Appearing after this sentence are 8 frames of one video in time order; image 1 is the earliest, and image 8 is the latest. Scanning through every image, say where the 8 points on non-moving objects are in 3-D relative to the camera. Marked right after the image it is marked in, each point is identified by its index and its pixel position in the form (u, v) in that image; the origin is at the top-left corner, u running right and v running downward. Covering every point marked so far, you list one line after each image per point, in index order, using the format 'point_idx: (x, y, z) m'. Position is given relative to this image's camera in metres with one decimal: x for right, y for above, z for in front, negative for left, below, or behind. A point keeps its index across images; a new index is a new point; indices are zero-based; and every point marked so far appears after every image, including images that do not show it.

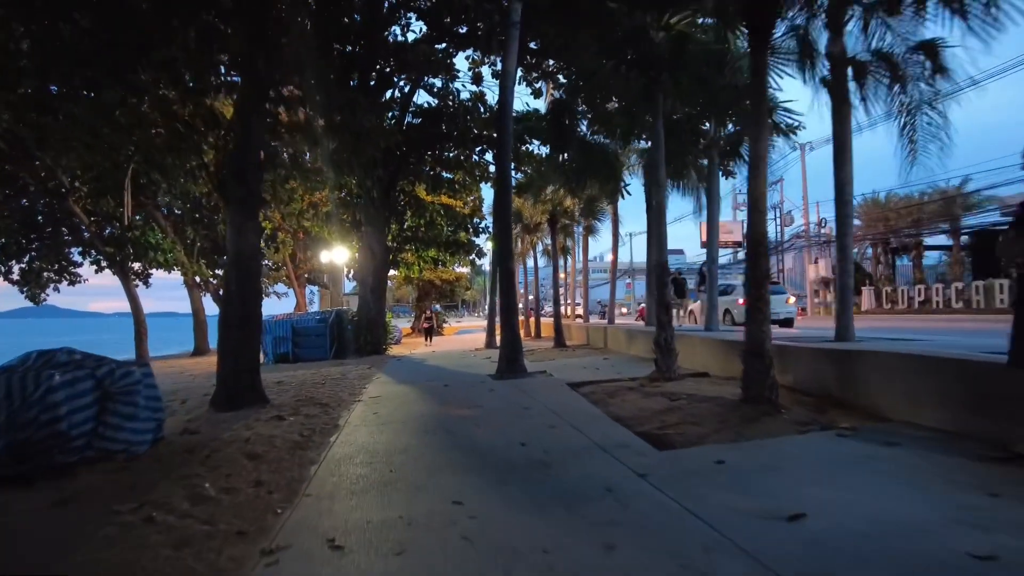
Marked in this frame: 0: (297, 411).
0: (-2.9, -1.6, +8.7) m
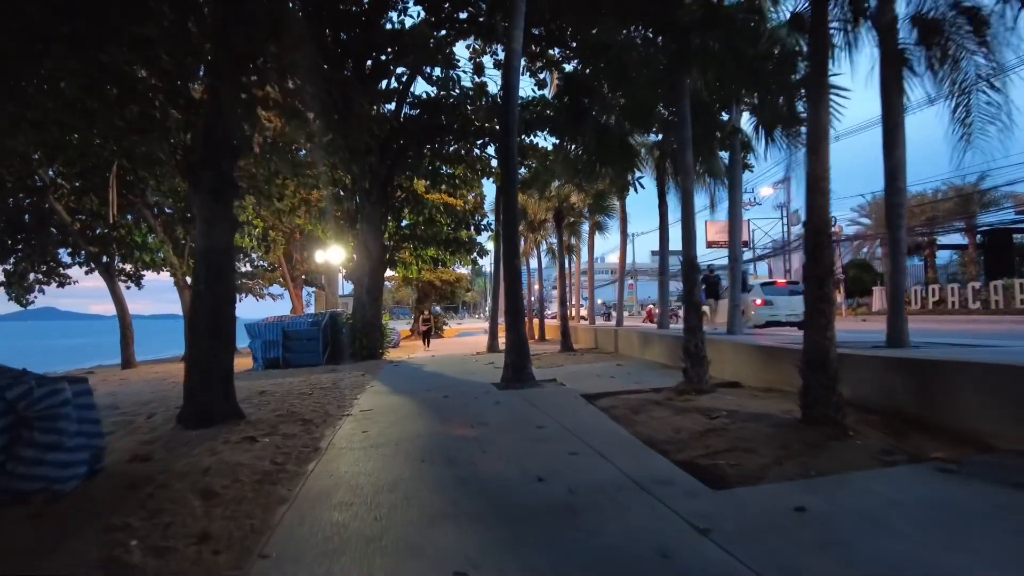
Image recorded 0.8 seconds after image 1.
0: (-2.8, -1.6, +7.6) m
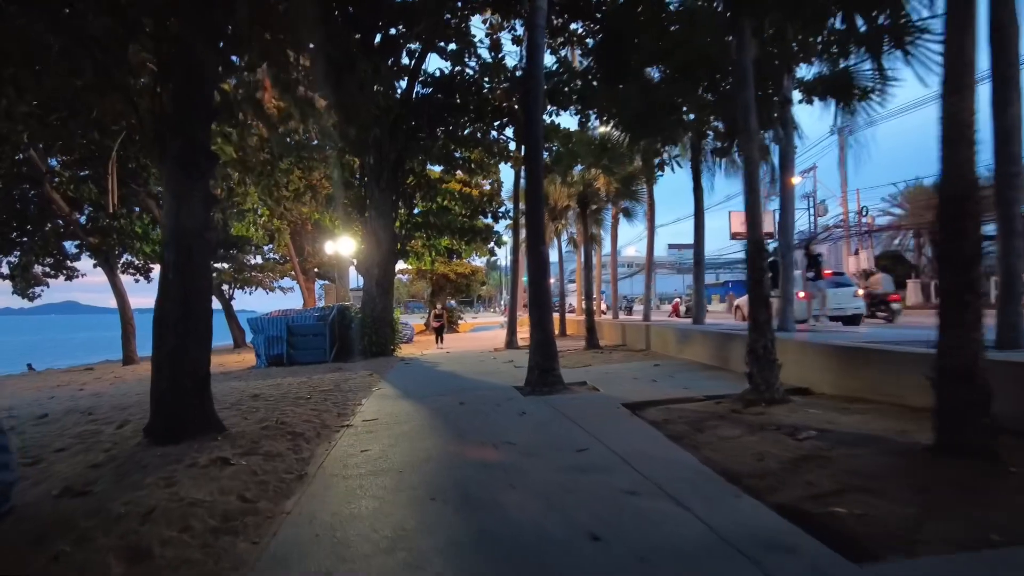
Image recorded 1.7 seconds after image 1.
0: (-2.5, -1.5, +6.3) m
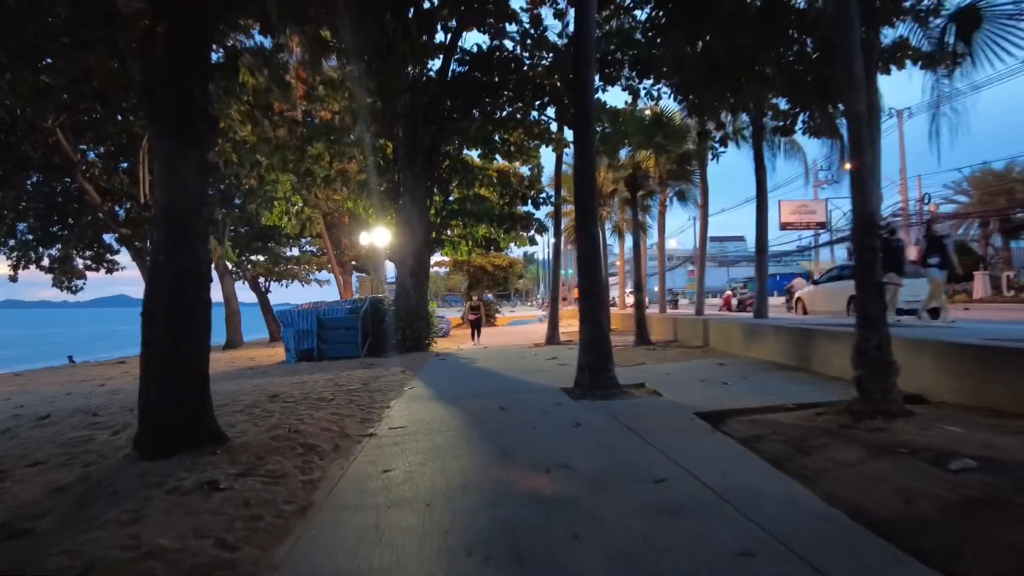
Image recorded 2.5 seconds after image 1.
0: (-2.0, -1.4, +5.2) m
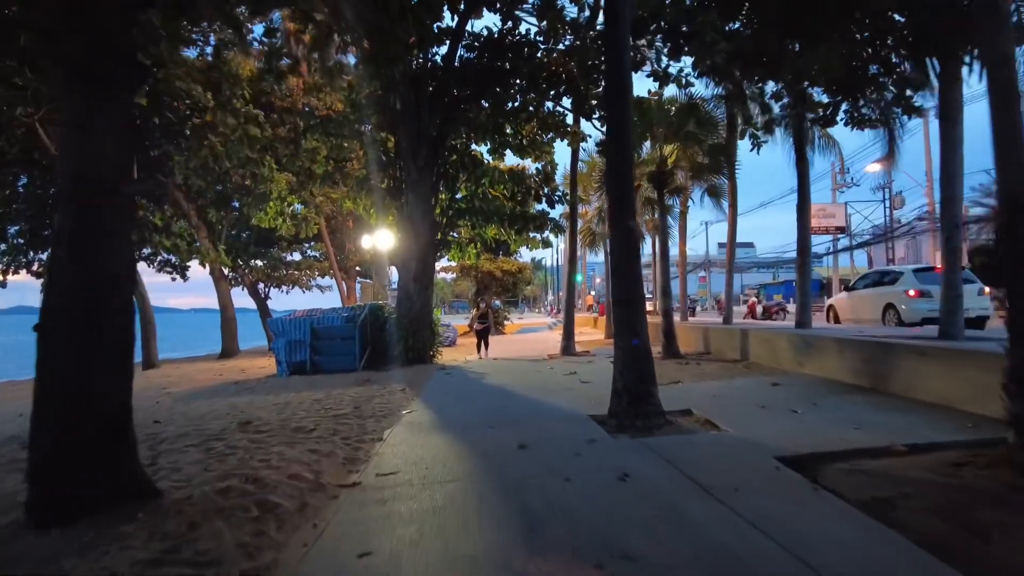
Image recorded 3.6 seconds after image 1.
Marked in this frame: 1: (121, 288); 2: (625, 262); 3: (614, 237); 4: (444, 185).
0: (-1.9, -1.4, +3.7) m
1: (-2.6, 0.0, +4.3) m
2: (+1.2, +0.3, +6.9) m
3: (+1.1, +0.5, +7.0) m
4: (-1.8, +2.7, +17.0) m
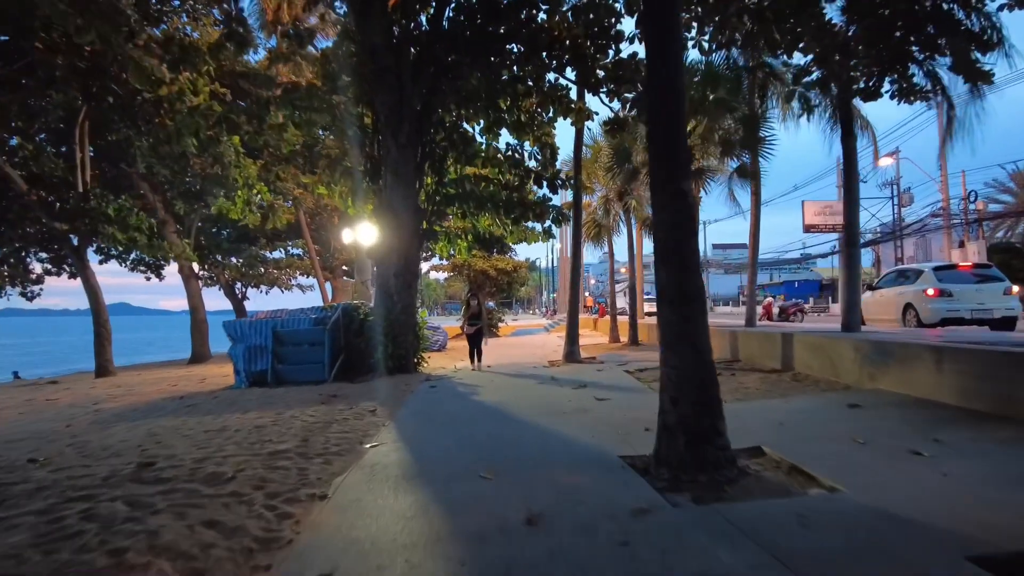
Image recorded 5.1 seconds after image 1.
0: (-1.8, -1.4, +1.6) m
1: (-2.5, +0.1, +2.2) m
2: (+1.2, +0.3, +4.8) m
3: (+1.1, +0.6, +4.9) m
4: (-1.8, +2.7, +14.9) m
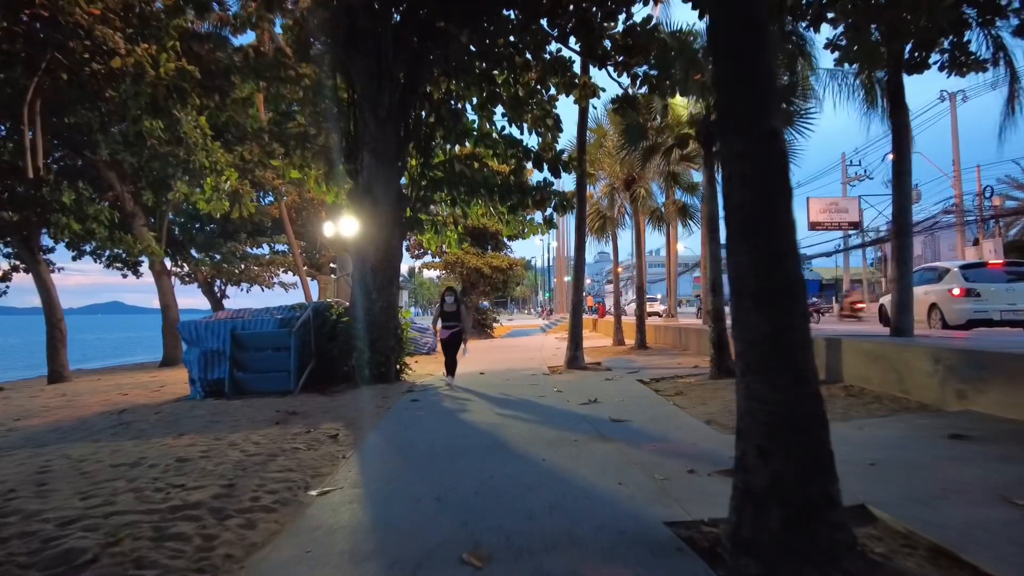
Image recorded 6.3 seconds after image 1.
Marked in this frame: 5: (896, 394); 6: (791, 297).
0: (-1.8, -1.3, -0.1) m
1: (-2.5, +0.1, +0.5) m
2: (+1.2, +0.4, +3.2) m
3: (+1.1, +0.7, +3.3) m
4: (-1.9, +2.8, +13.2) m
5: (+4.3, -1.2, +7.4) m
6: (+1.3, 0.0, +3.2) m
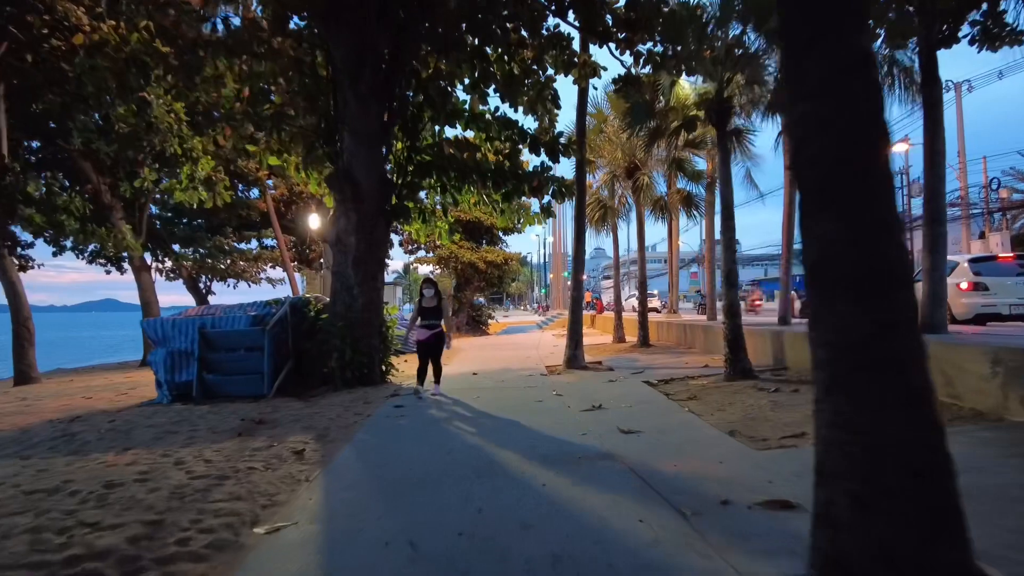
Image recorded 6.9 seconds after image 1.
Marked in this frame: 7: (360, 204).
0: (-1.8, -1.3, -1.0) m
1: (-2.5, +0.2, -0.4) m
2: (+1.2, +0.4, +2.3) m
3: (+1.1, +0.7, +2.4) m
4: (-2.0, +2.9, +12.3) m
5: (+4.3, -1.1, +6.5) m
6: (+1.3, 0.0, +2.2) m
7: (-2.5, +1.4, +10.9) m
